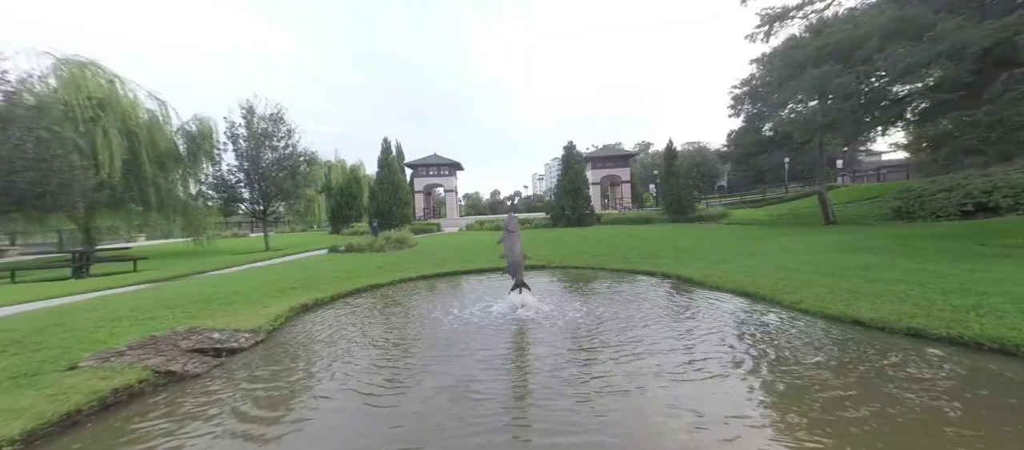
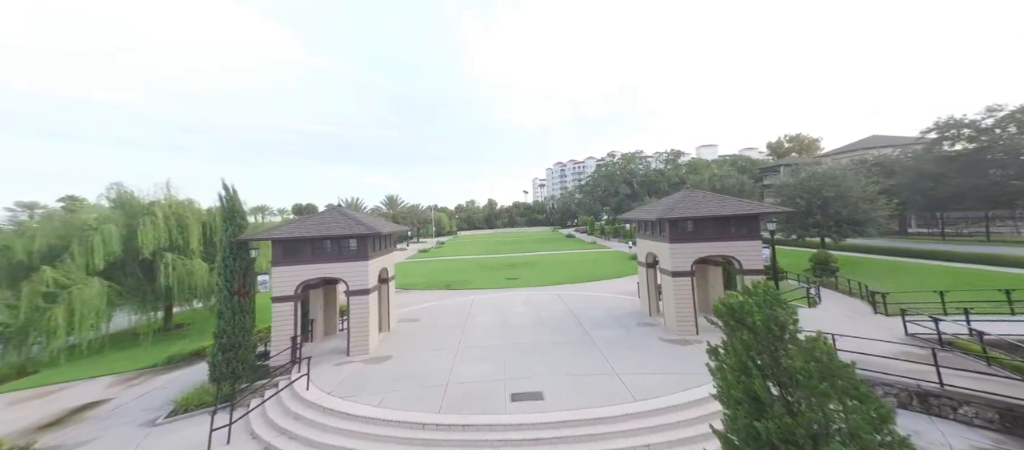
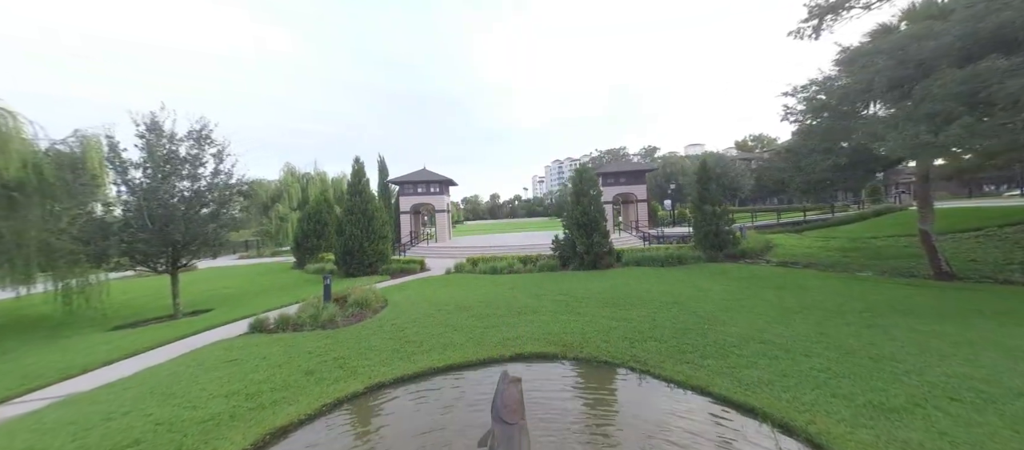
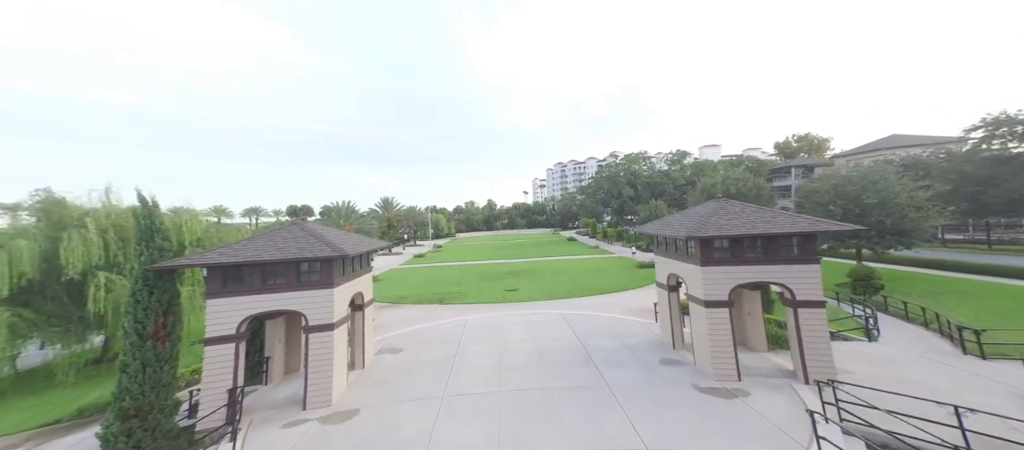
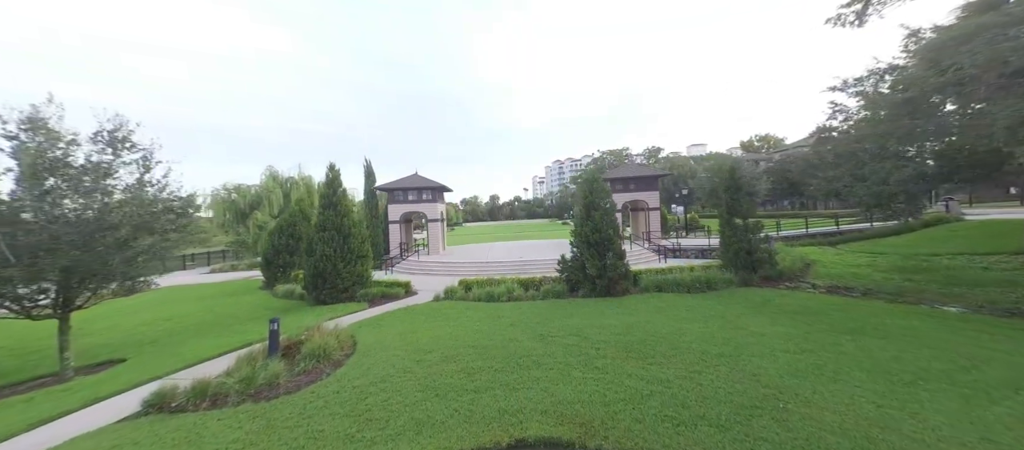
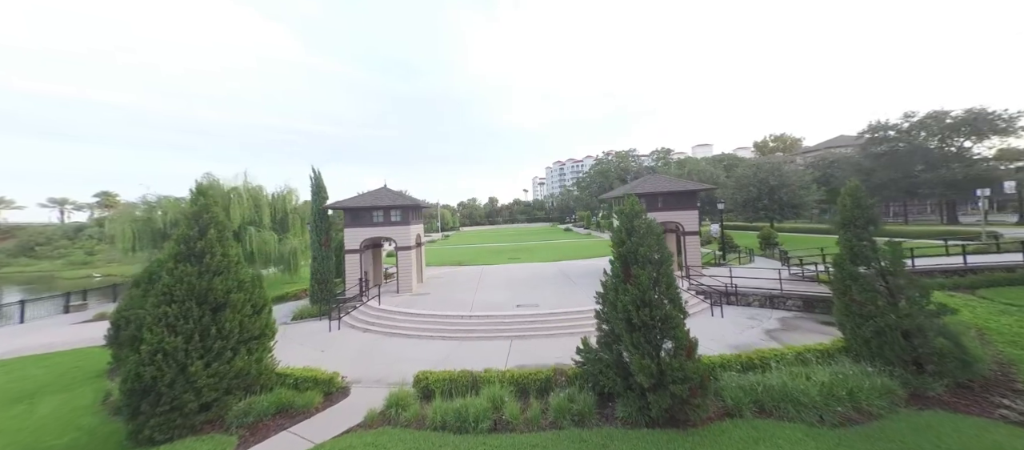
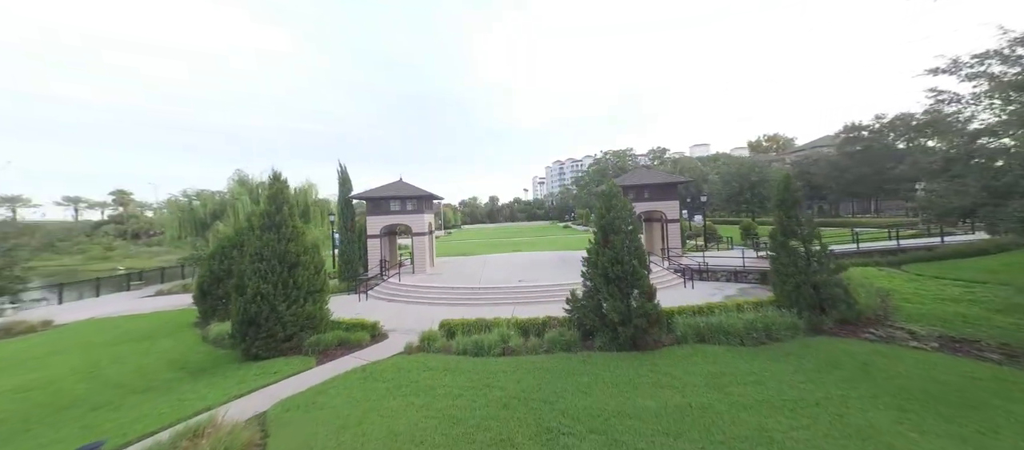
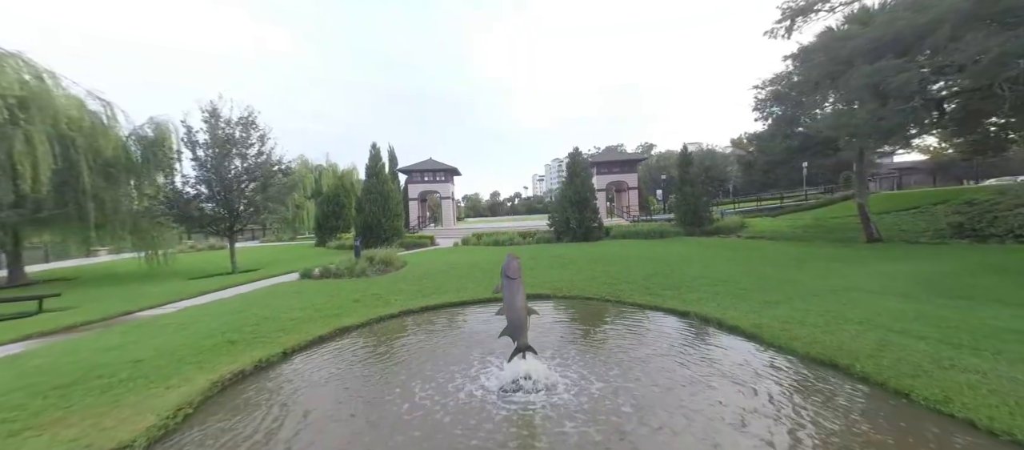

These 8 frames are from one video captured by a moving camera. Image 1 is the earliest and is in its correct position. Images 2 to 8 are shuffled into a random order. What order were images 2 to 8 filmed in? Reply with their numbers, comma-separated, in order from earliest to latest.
8, 3, 5, 7, 6, 2, 4
